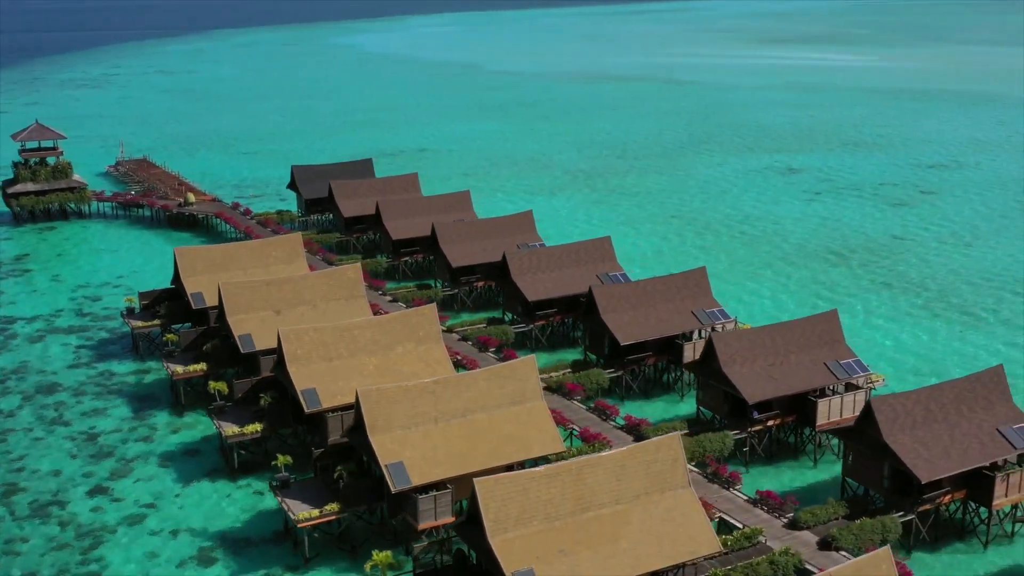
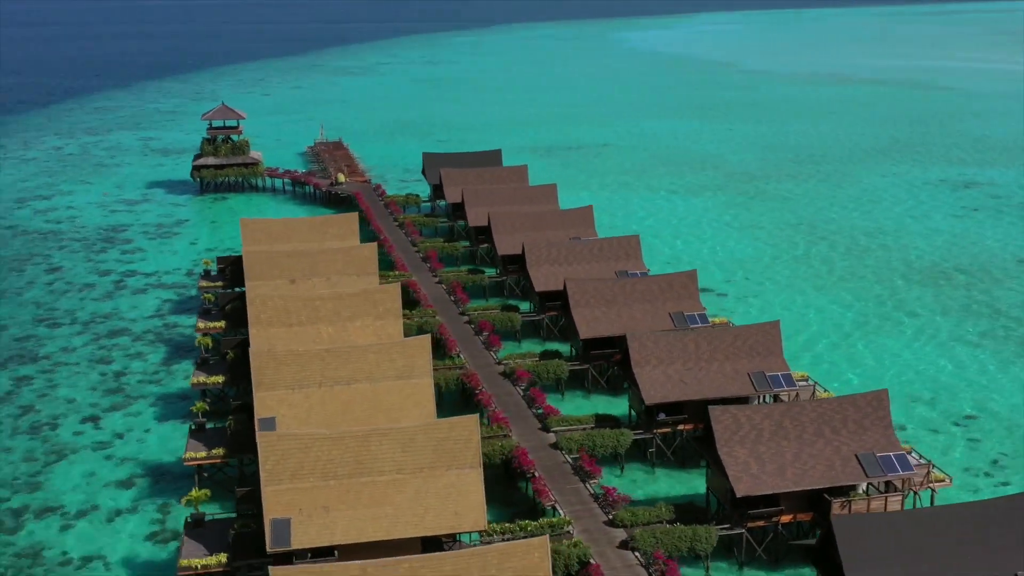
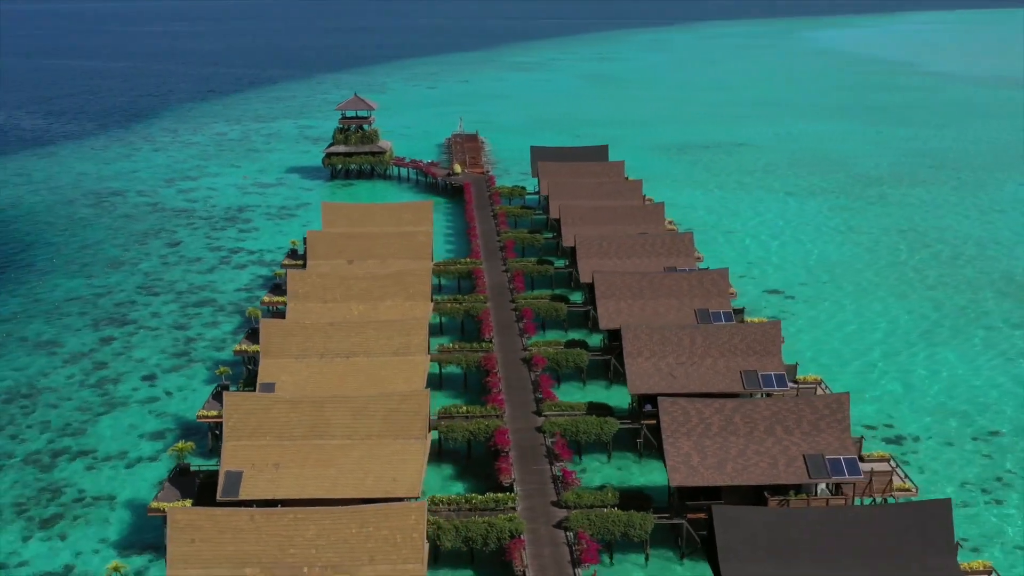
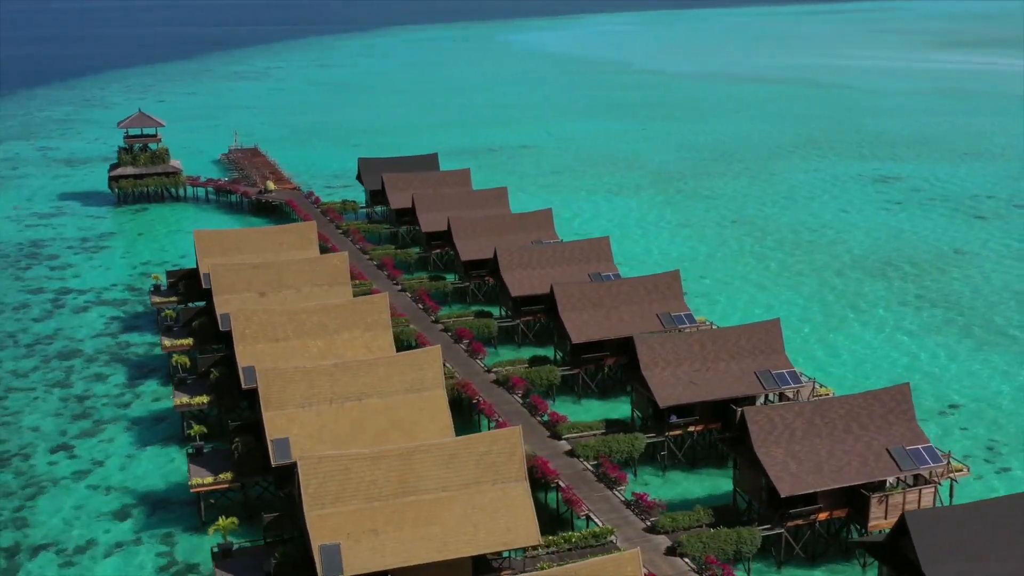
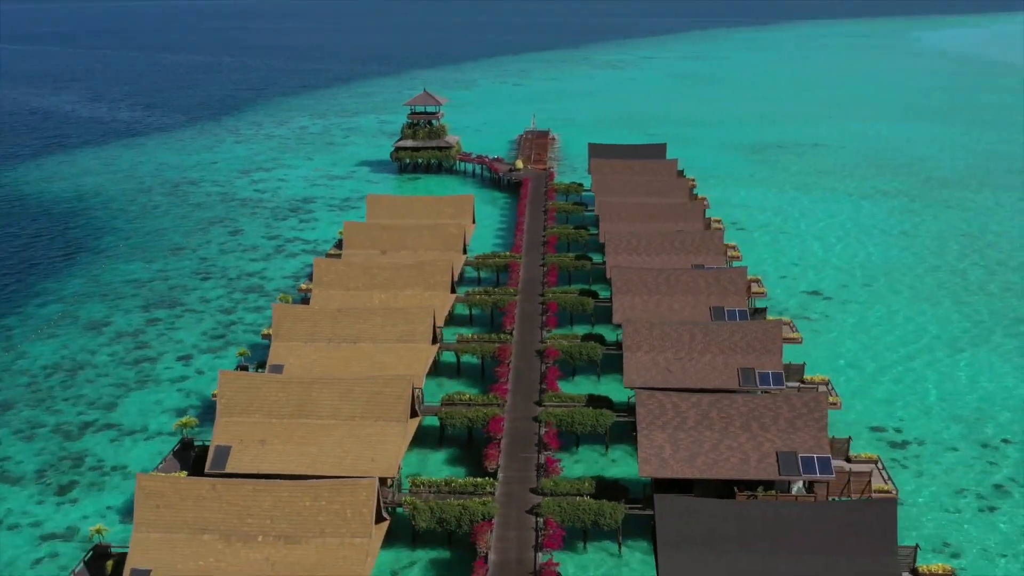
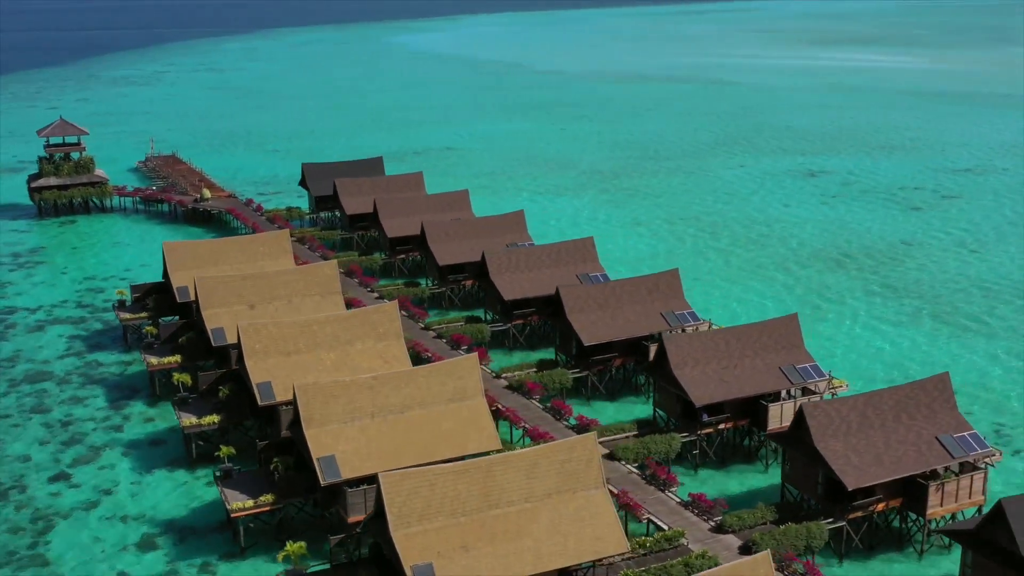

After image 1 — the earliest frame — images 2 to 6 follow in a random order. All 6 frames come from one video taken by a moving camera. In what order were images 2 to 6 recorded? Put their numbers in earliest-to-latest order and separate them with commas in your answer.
6, 4, 2, 3, 5
